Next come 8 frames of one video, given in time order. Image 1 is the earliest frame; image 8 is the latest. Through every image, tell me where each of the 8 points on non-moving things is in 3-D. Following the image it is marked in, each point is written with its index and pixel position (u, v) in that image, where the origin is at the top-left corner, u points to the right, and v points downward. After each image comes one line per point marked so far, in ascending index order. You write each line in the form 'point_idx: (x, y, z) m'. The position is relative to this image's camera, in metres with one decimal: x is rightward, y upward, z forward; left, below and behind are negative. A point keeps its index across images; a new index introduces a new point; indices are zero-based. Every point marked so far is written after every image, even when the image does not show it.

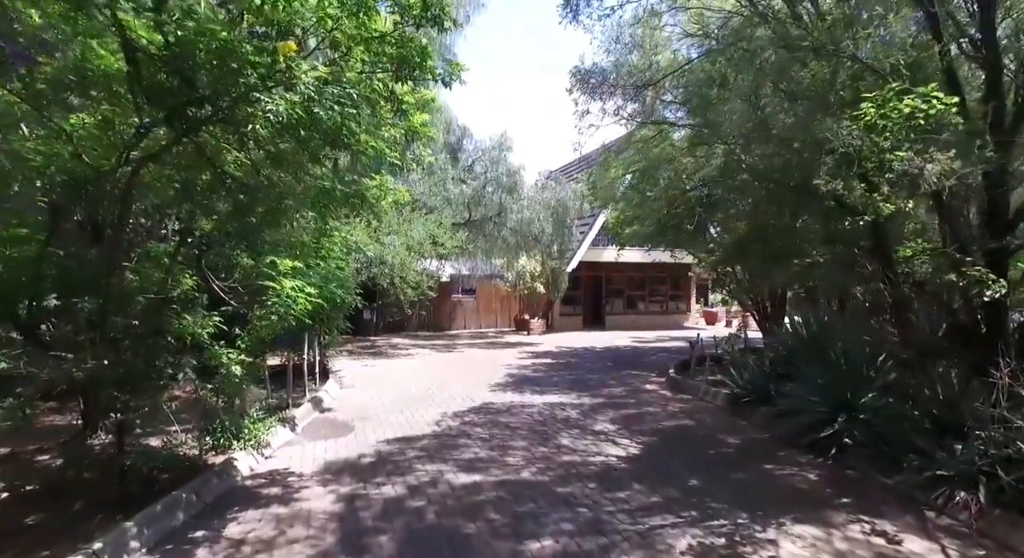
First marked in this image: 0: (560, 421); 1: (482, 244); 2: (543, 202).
0: (+0.6, -1.8, +7.3) m
1: (-0.9, +1.1, +18.5) m
2: (+1.1, +2.4, +18.4) m
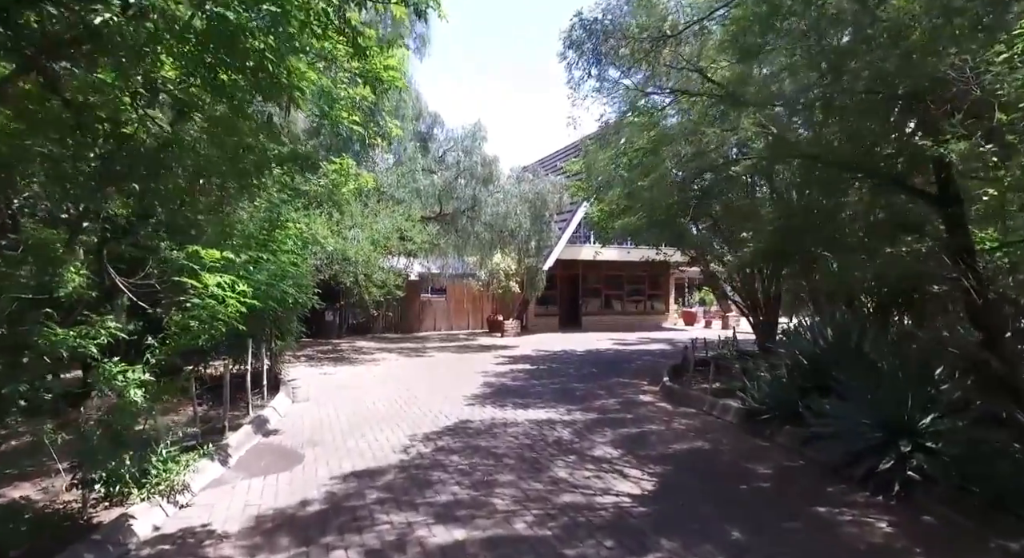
0: (+0.4, -1.7, +6.1) m
1: (-1.7, +1.2, +17.2) m
2: (+0.3, +2.5, +17.3) m
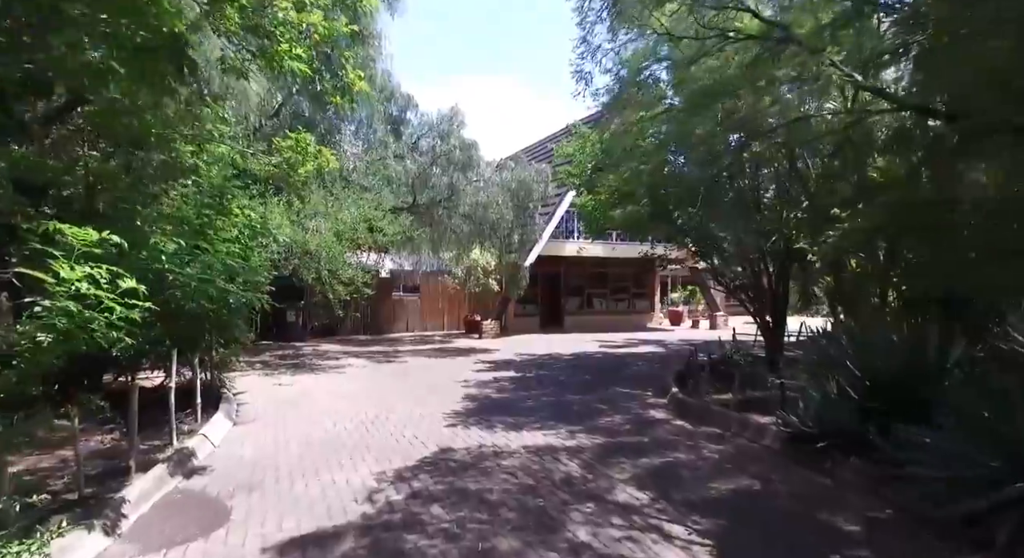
0: (+0.4, -1.7, +4.8) m
1: (-2.2, +1.2, +15.8) m
2: (-0.2, +2.6, +15.9) m
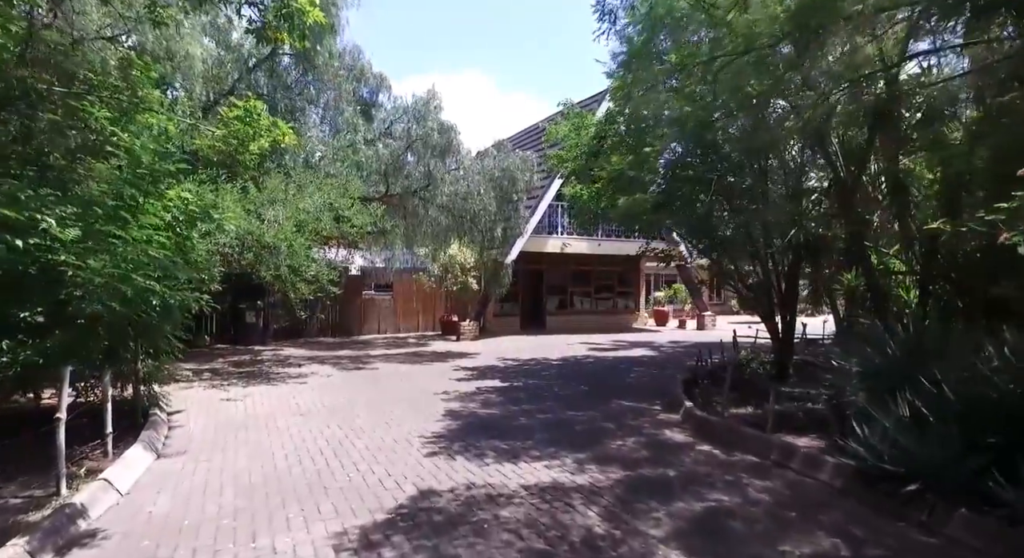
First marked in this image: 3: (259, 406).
0: (+0.4, -1.7, +3.6) m
1: (-2.7, +1.3, +14.4) m
2: (-0.7, +2.6, +14.6) m
3: (-3.5, -1.8, +8.1) m
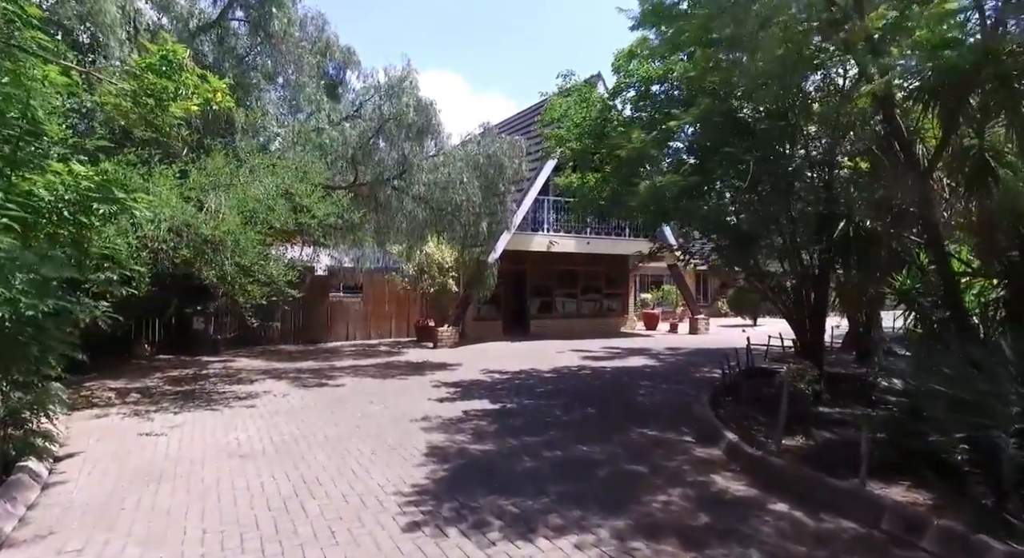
0: (+0.6, -1.7, +2.0) m
1: (-3.0, +1.3, +12.7) m
2: (-1.0, +2.6, +13.0) m
3: (-3.5, -1.8, +6.4) m
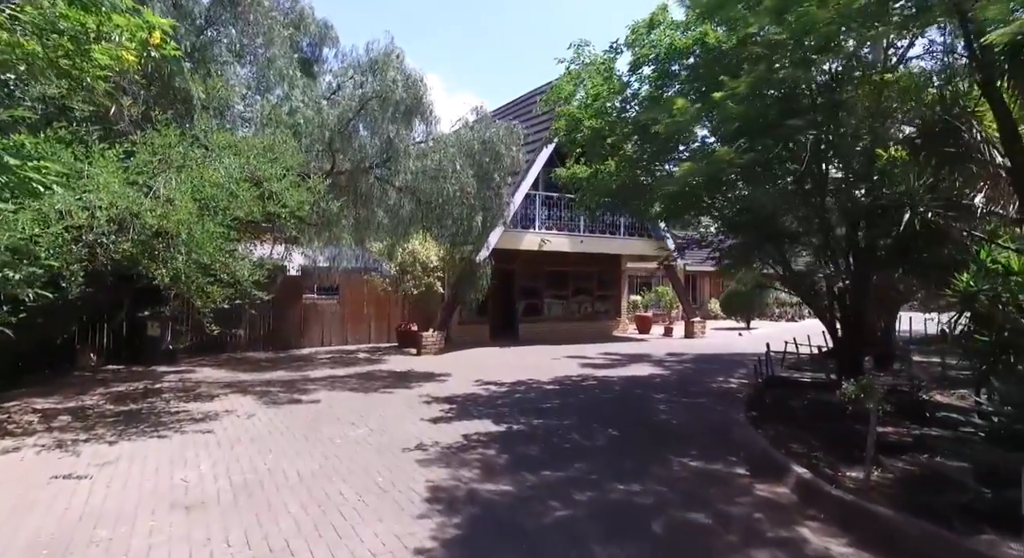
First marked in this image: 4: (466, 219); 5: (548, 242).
0: (+1.0, -1.7, +0.8) m
1: (-3.0, +1.3, +11.3) m
2: (-1.1, +2.6, +11.7) m
3: (-3.4, -1.8, +5.0) m
4: (-1.0, +1.3, +12.3) m
5: (+1.1, +1.1, +17.1) m
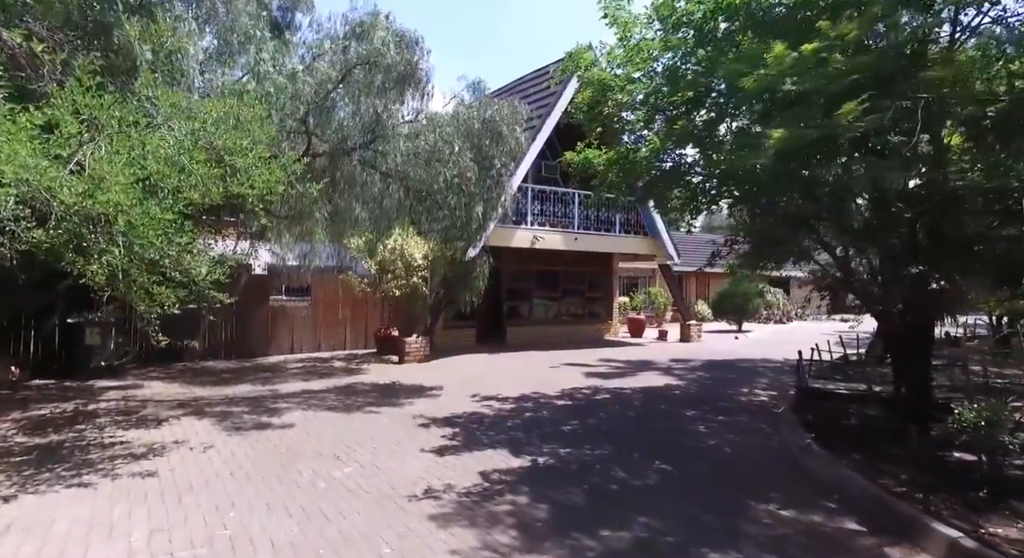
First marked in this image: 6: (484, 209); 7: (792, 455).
0: (+1.6, -1.7, -0.5) m
1: (-3.0, +1.3, +9.8) m
2: (-1.0, +2.6, +10.3) m
3: (-3.0, -1.7, +3.4) m
4: (-1.0, +1.3, +10.8) m
5: (+0.8, +1.1, +15.8) m
6: (-0.7, +1.3, +11.3) m
7: (+2.9, -1.8, +6.2) m
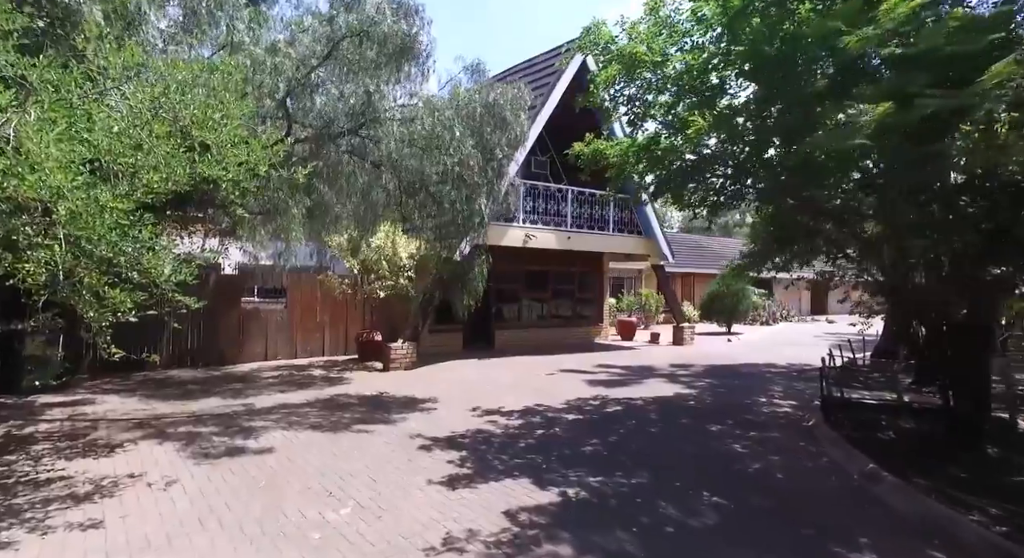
0: (+2.1, -1.7, -1.4) m
1: (-2.9, +1.3, +8.7) m
2: (-1.0, +2.6, +9.3) m
3: (-2.6, -1.8, +2.4) m
4: (-1.0, +1.2, +9.9) m
5: (+0.6, +1.0, +14.9) m
6: (-0.7, +1.3, +10.4) m
7: (+3.2, -1.9, +5.4) m
